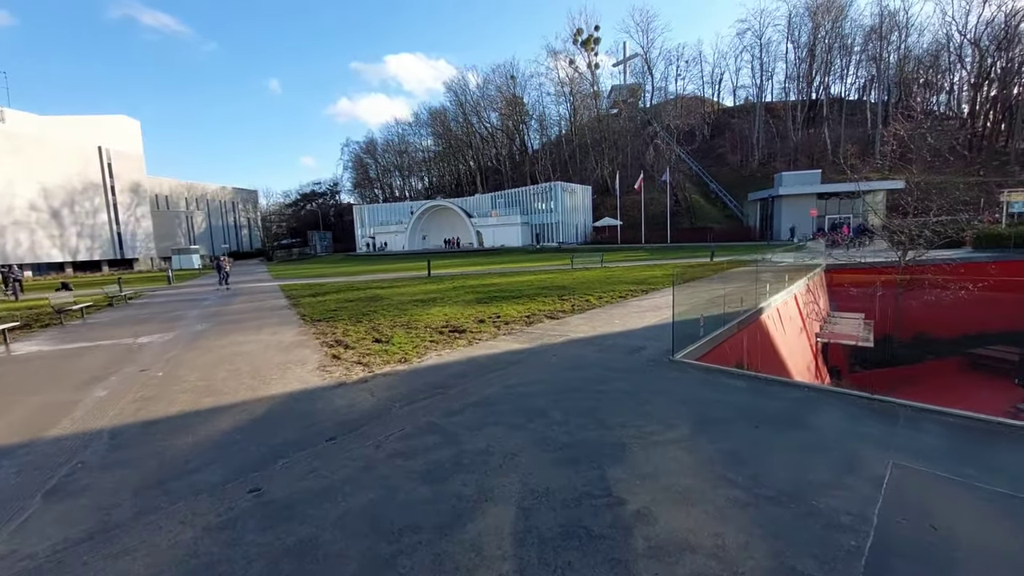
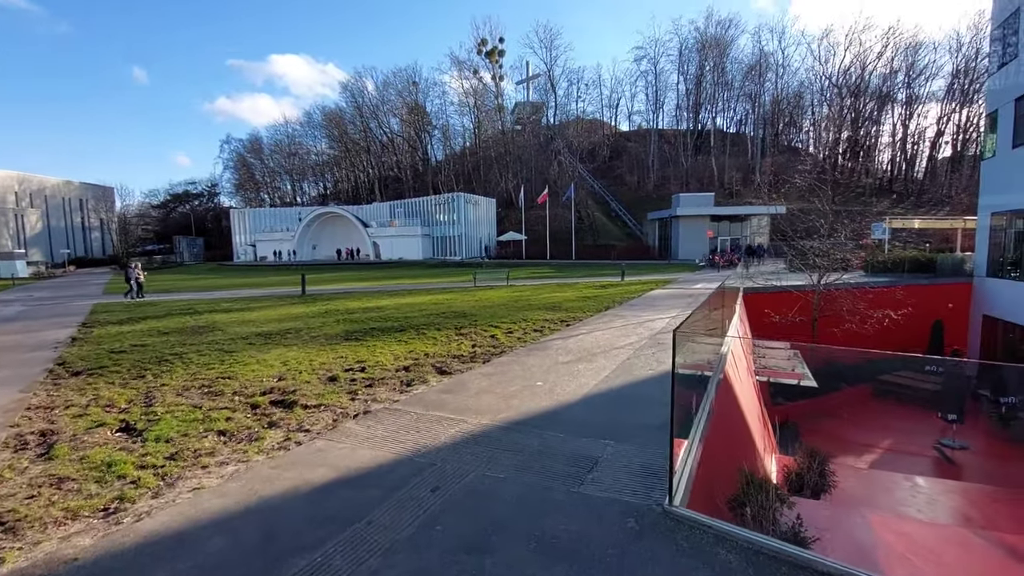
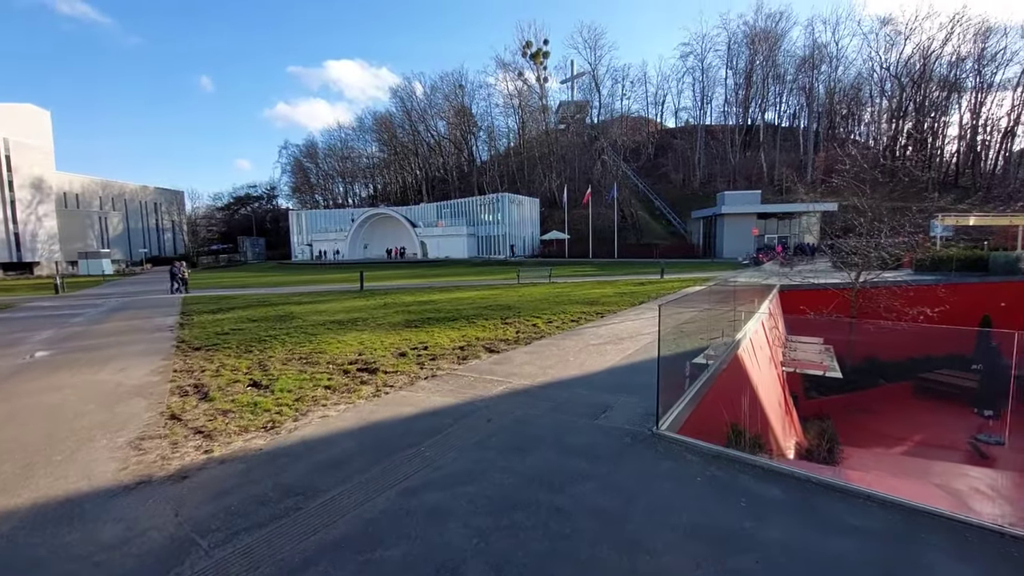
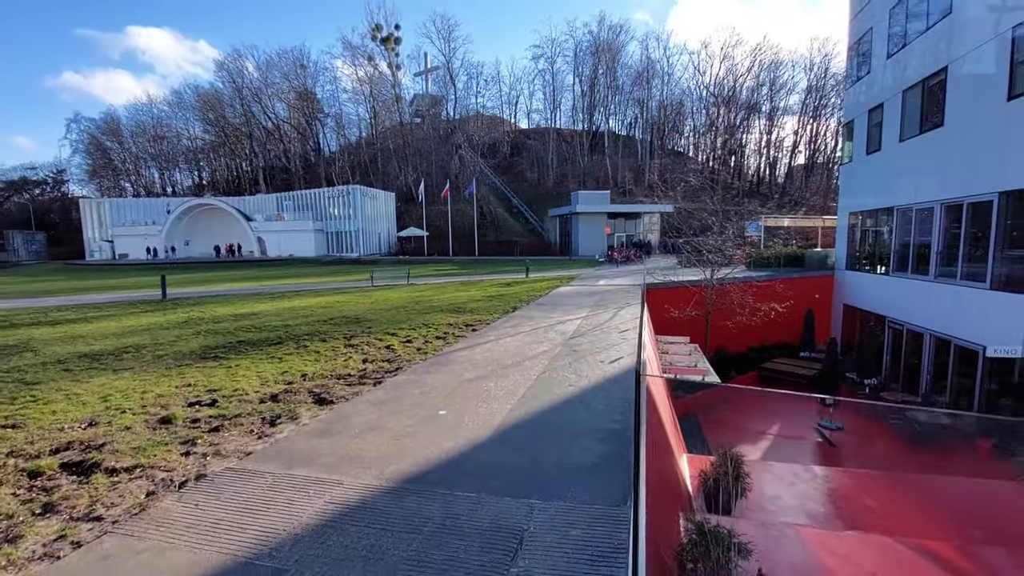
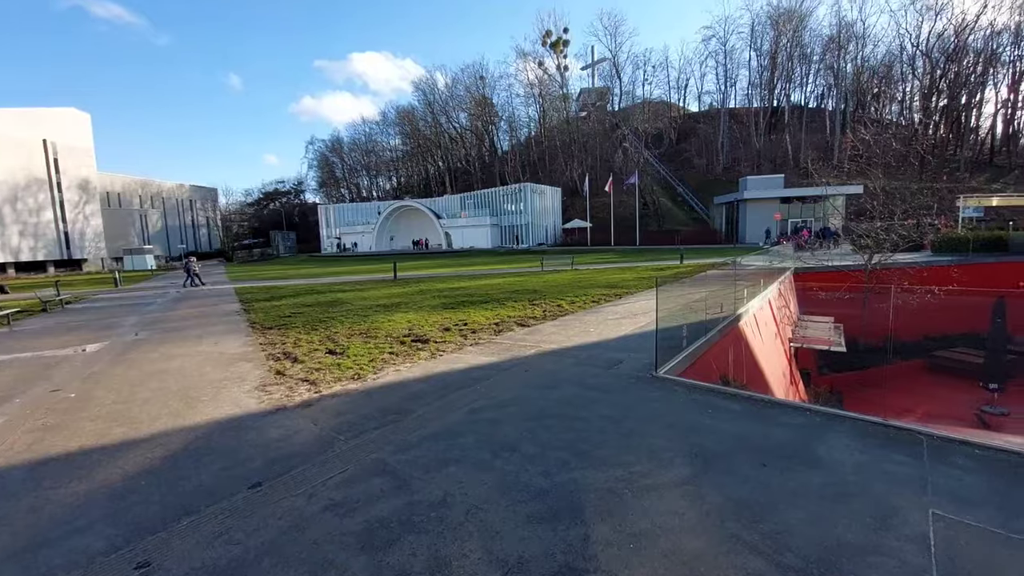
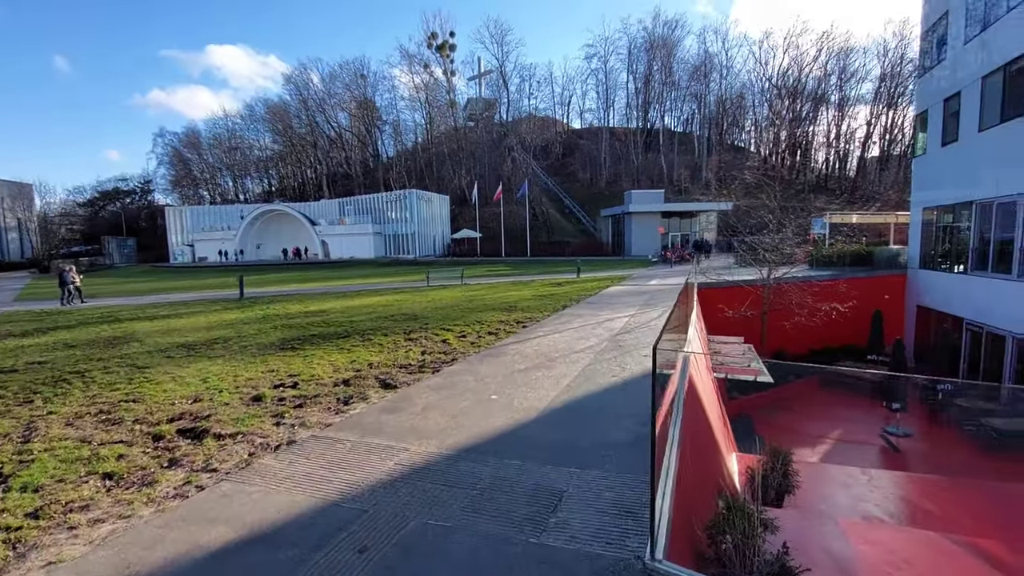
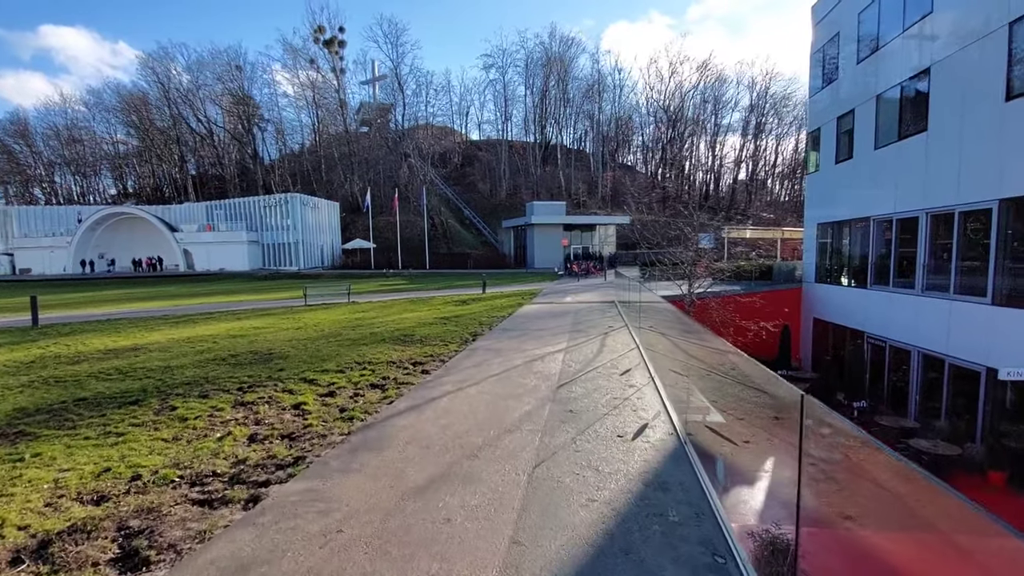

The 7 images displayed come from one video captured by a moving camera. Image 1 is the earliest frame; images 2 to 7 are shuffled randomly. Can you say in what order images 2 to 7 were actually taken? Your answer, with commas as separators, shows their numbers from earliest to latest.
5, 3, 2, 6, 4, 7
